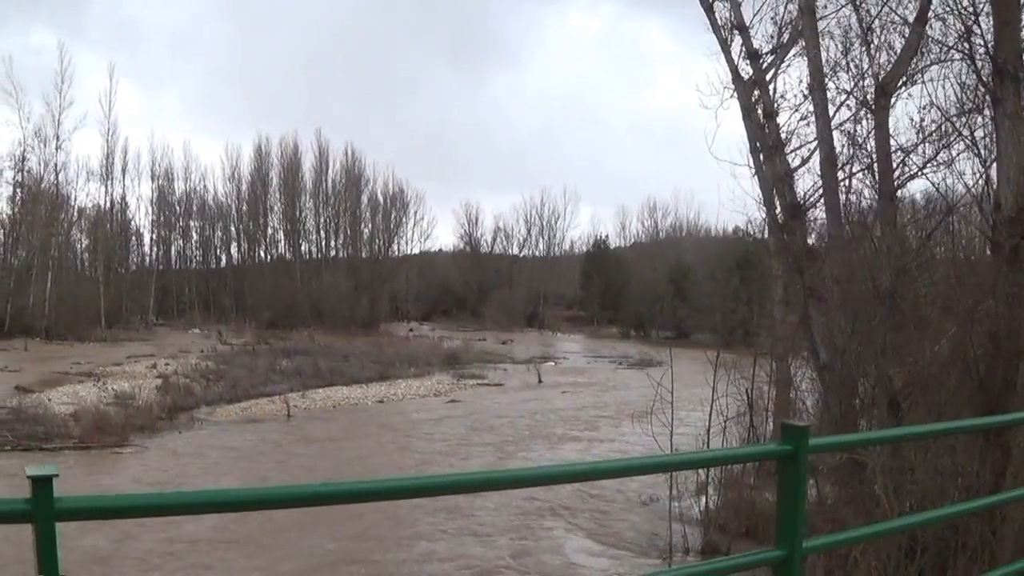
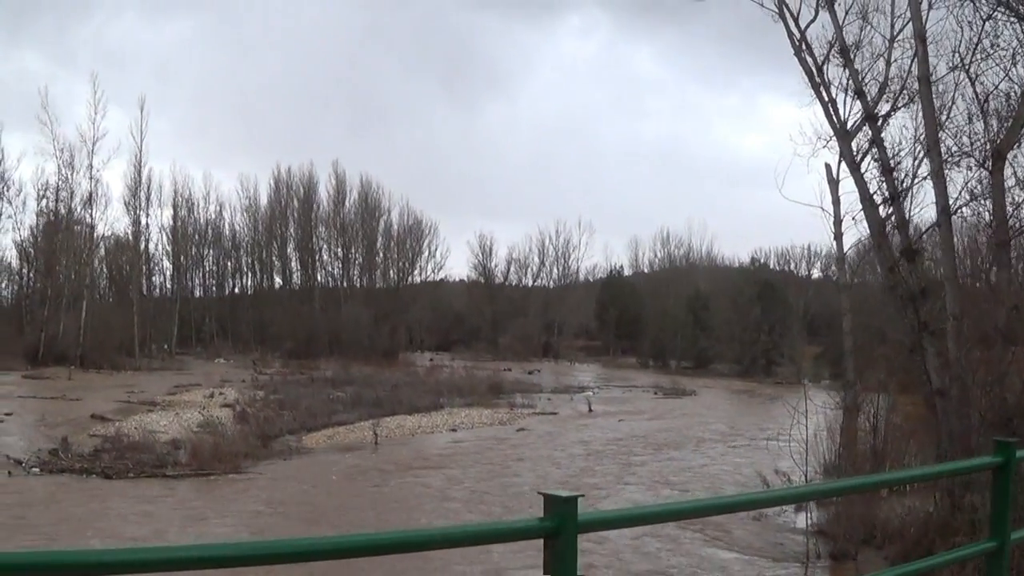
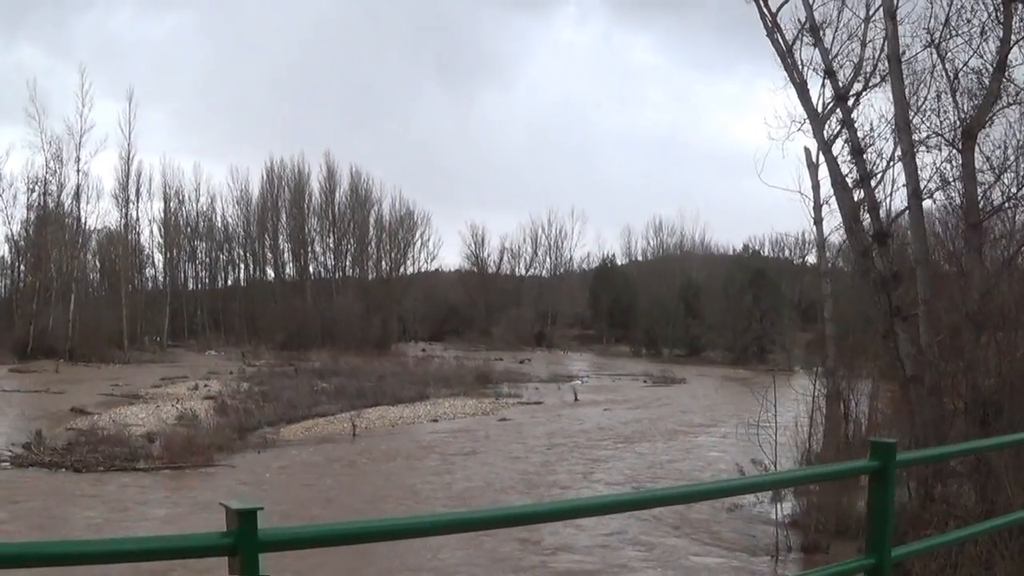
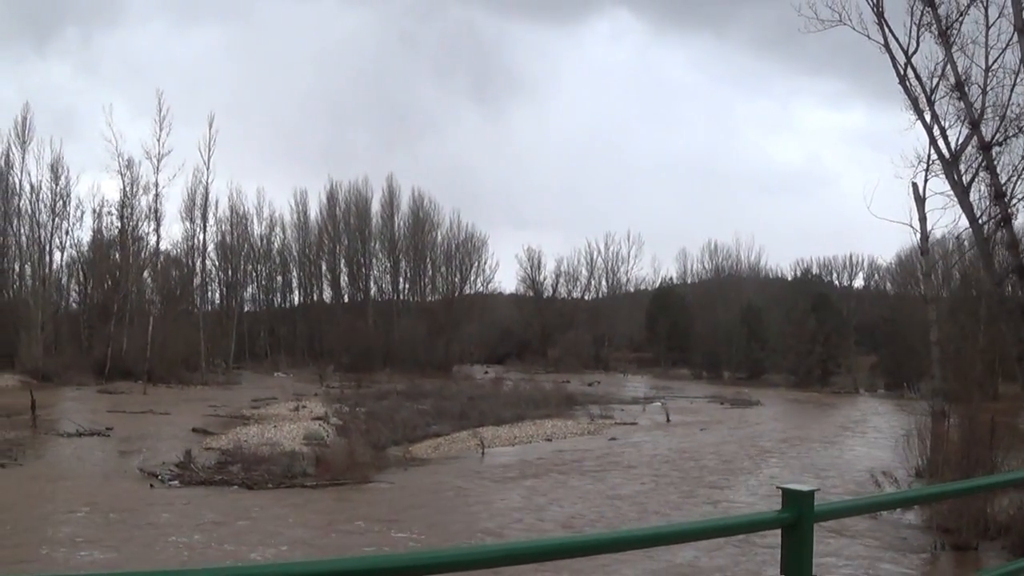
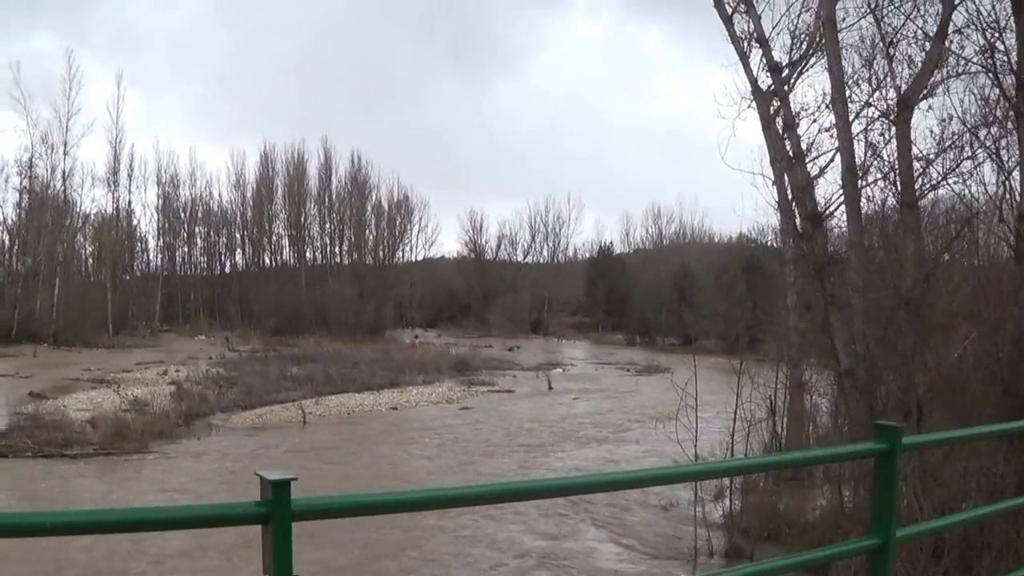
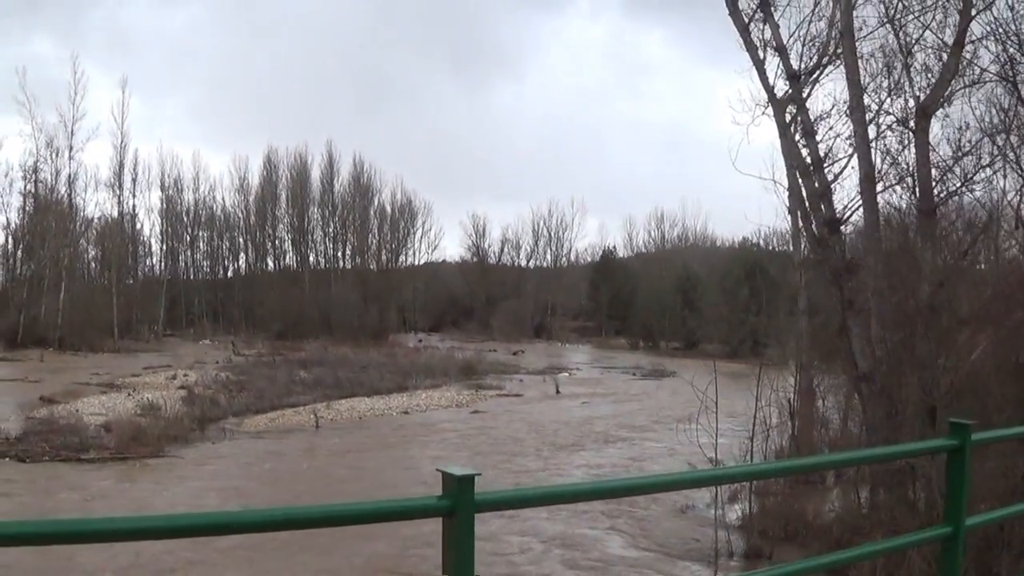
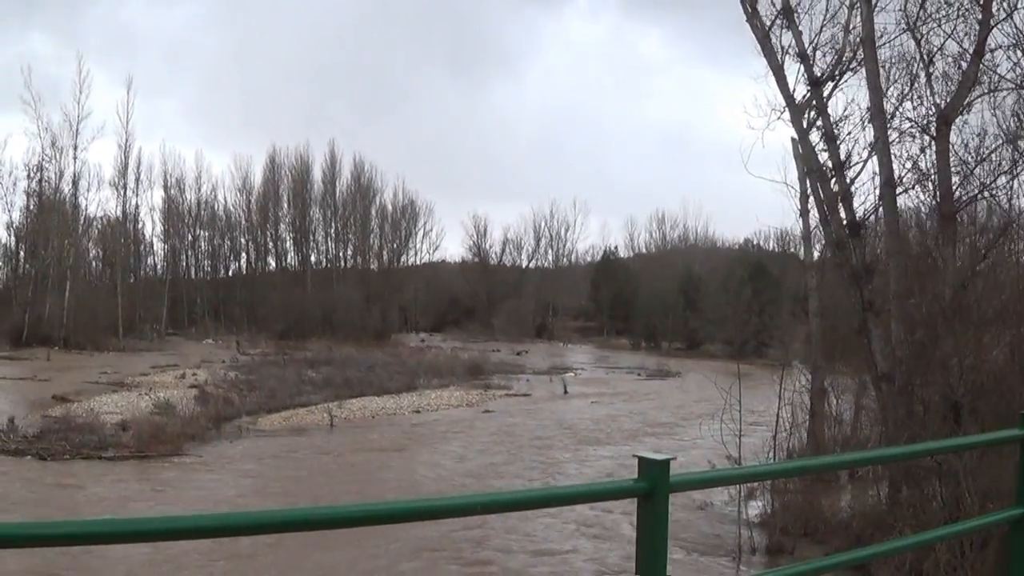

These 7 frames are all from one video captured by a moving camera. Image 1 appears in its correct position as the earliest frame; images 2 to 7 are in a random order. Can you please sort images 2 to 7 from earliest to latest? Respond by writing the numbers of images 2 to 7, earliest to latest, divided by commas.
5, 6, 7, 3, 2, 4
